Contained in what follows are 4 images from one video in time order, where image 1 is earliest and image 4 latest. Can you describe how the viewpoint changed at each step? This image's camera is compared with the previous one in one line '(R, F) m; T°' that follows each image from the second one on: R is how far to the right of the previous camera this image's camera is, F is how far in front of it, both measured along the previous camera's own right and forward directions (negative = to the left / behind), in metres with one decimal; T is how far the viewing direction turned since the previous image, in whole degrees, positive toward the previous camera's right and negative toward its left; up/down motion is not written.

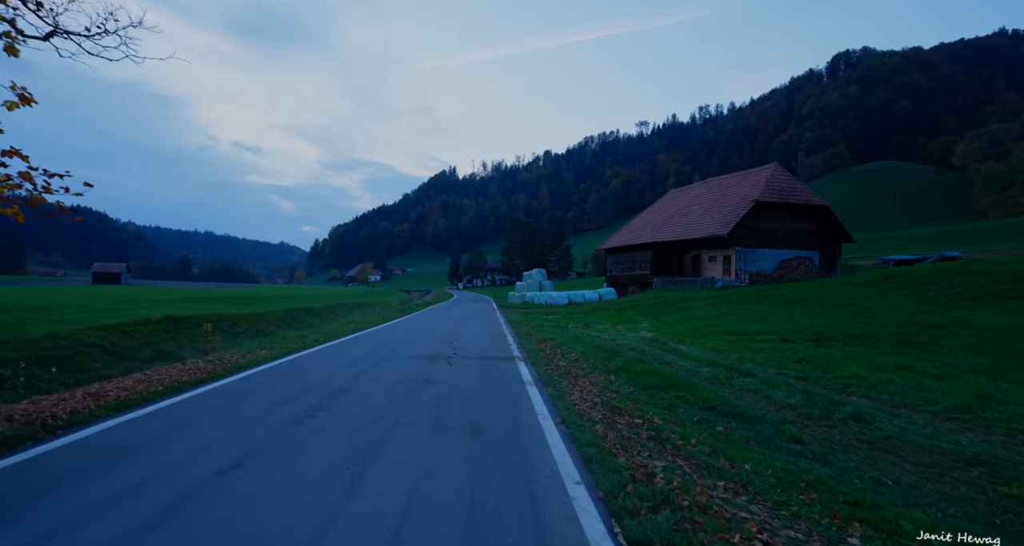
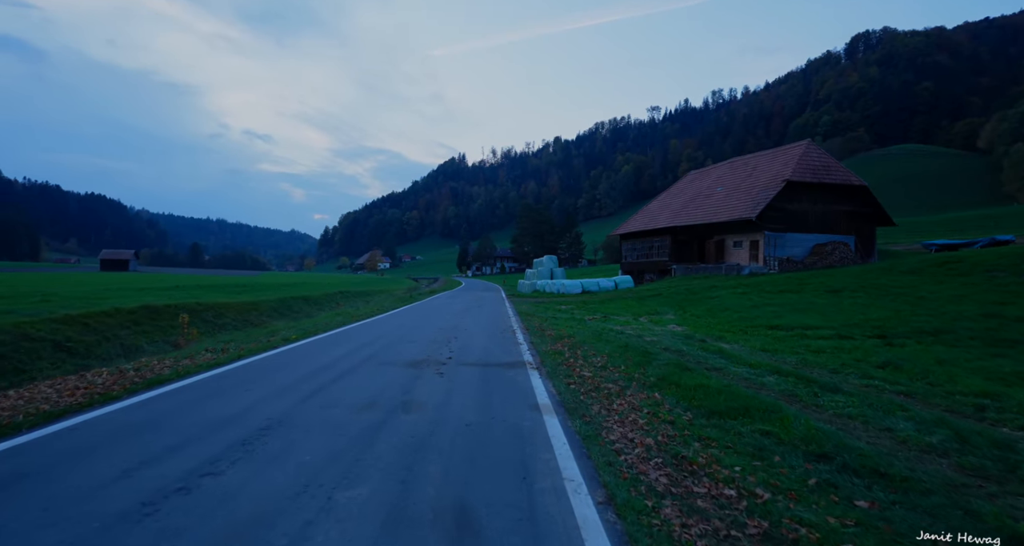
(0.0, +2.4) m; -1°
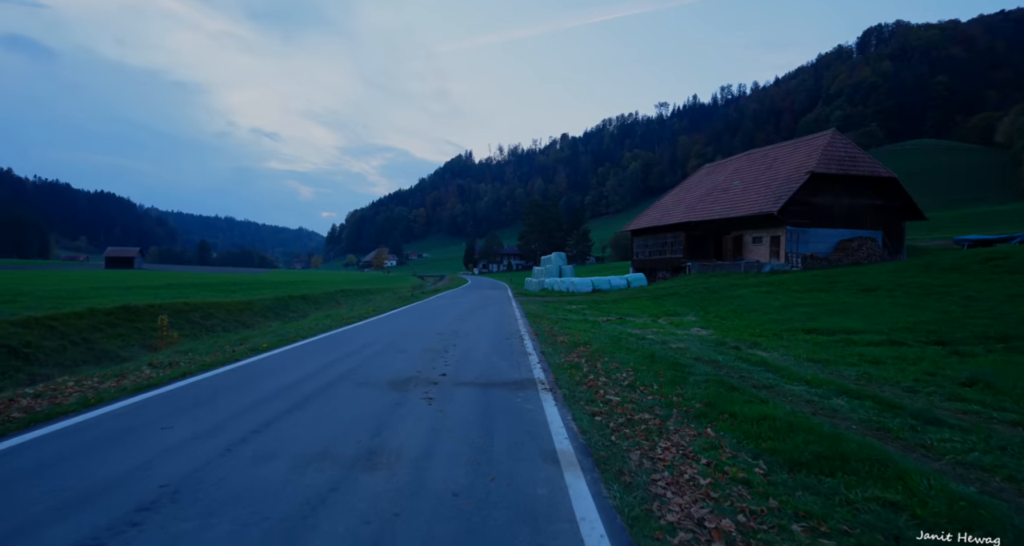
(0.0, +1.7) m; -1°
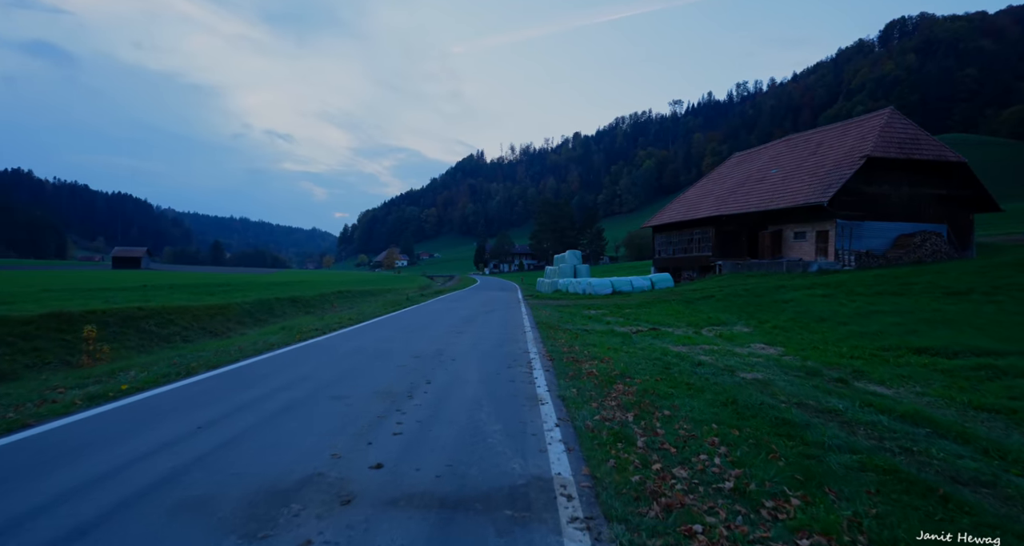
(+0.1, +3.7) m; -2°
